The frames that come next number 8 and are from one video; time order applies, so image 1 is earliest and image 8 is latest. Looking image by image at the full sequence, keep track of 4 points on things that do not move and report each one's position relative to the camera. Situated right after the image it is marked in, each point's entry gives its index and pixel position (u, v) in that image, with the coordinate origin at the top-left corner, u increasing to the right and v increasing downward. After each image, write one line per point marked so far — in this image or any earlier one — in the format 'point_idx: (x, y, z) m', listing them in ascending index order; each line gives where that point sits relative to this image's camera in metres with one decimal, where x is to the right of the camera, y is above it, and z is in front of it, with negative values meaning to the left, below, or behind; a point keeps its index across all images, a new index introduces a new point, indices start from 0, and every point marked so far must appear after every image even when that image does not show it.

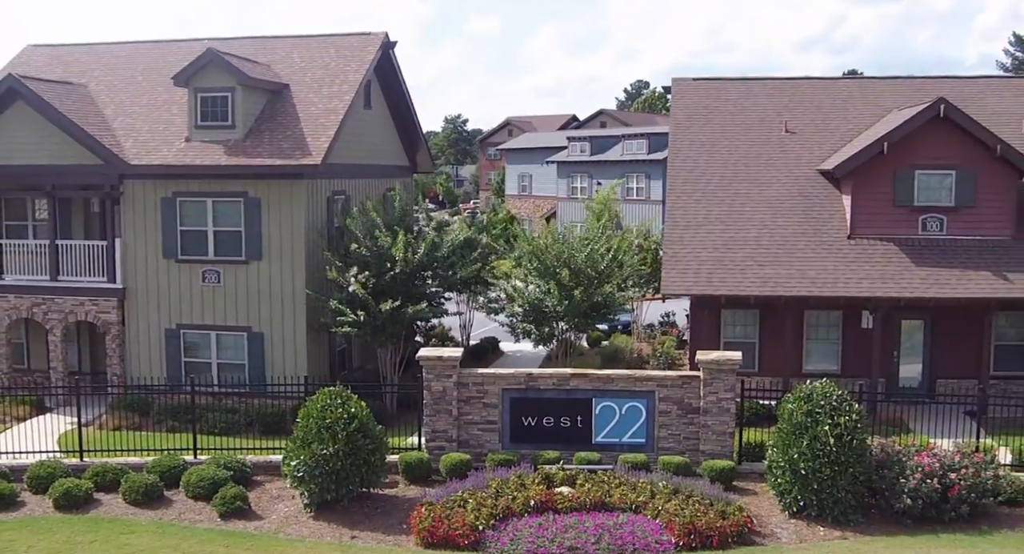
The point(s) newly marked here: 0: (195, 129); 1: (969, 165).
0: (-6.9, +3.3, +19.3) m
1: (+8.6, +2.1, +16.4) m
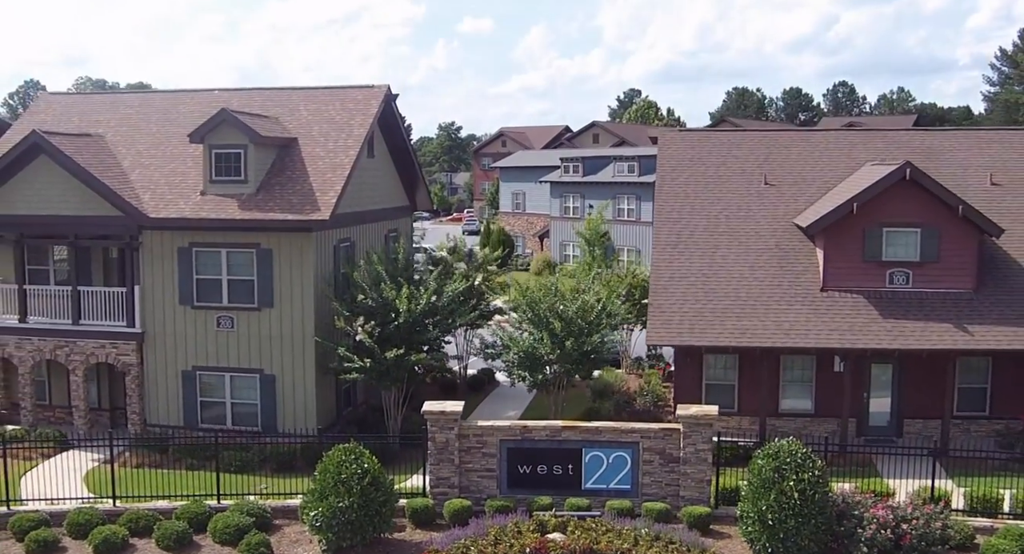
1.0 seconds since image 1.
0: (-7.0, +2.2, +20.5) m
1: (+8.5, +1.0, +17.8) m
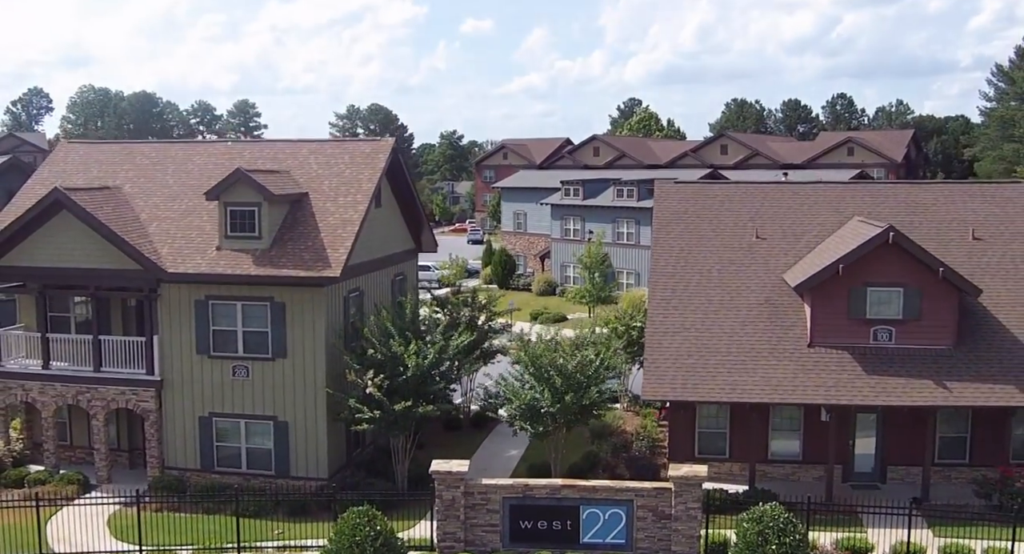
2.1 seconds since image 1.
0: (-7.0, +1.0, +21.5) m
1: (+8.5, -0.2, +18.7) m
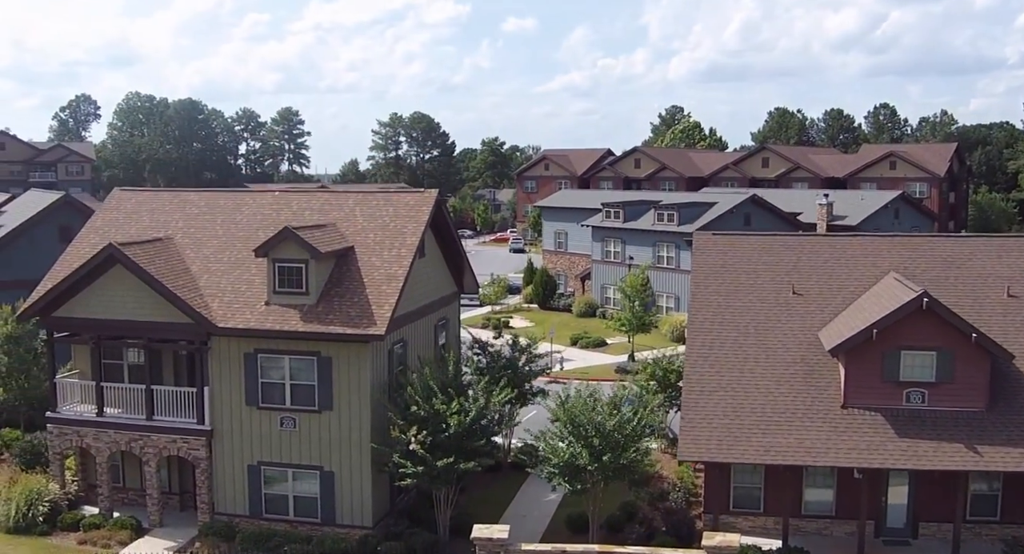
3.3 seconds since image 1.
0: (-6.0, -0.4, +22.3) m
1: (+9.4, -1.5, +18.9) m
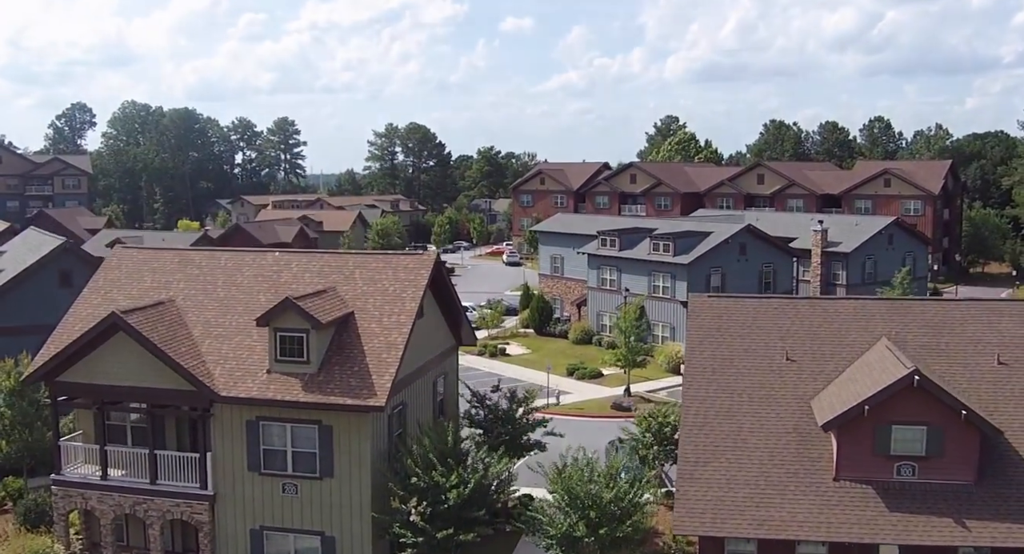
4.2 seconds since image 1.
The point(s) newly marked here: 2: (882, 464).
0: (-6.1, -2.2, +22.7) m
1: (+9.3, -3.2, +19.3) m
2: (+8.3, -4.2, +19.6) m
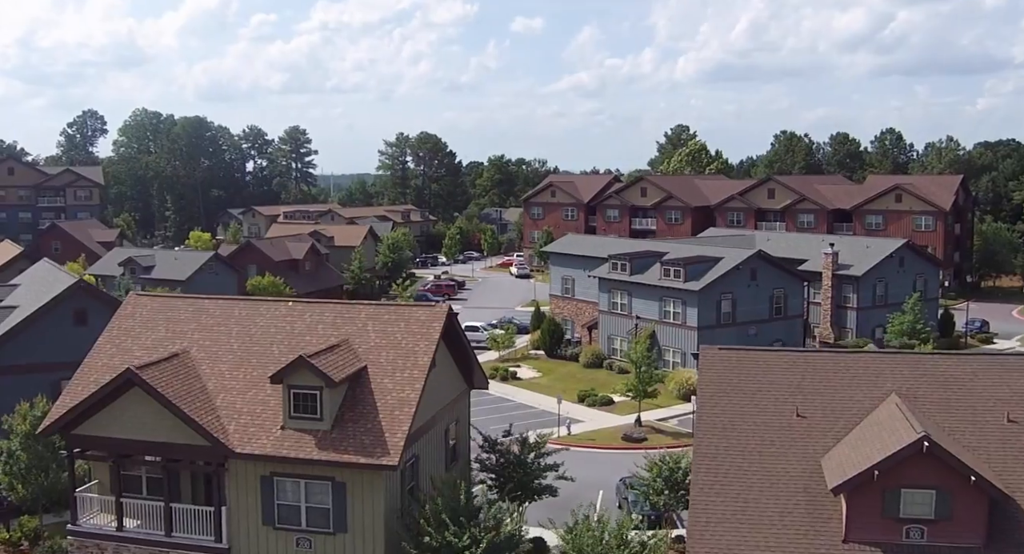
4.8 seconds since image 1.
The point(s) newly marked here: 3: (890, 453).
0: (-5.8, -3.7, +22.9) m
1: (+9.5, -4.6, +19.3) m
2: (+8.5, -5.6, +19.7) m
3: (+8.2, -3.8, +19.2) m
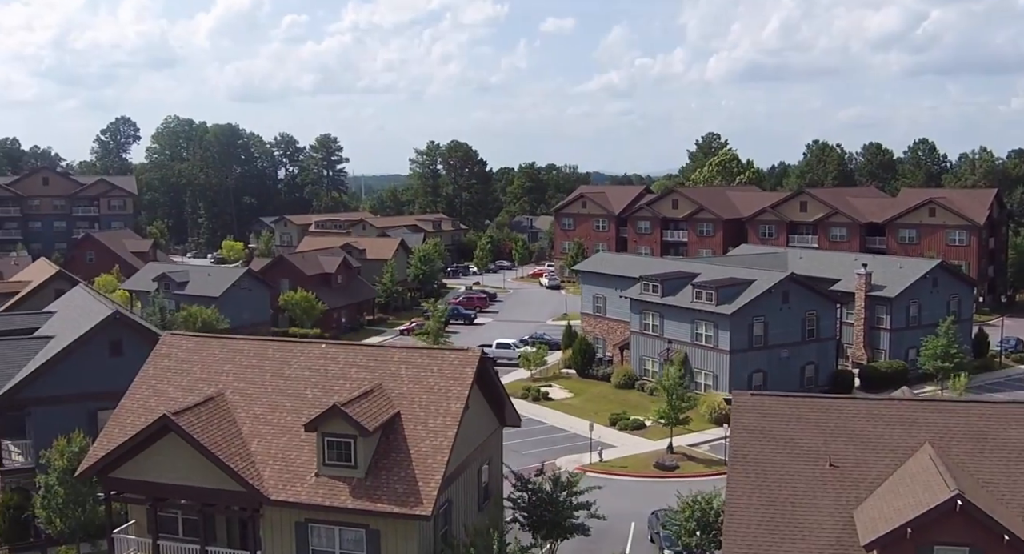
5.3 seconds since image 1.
0: (-5.0, -4.9, +23.1) m
1: (+10.3, -5.8, +18.9) m
2: (+9.3, -6.8, +19.4) m
3: (+9.0, -5.1, +18.9) m
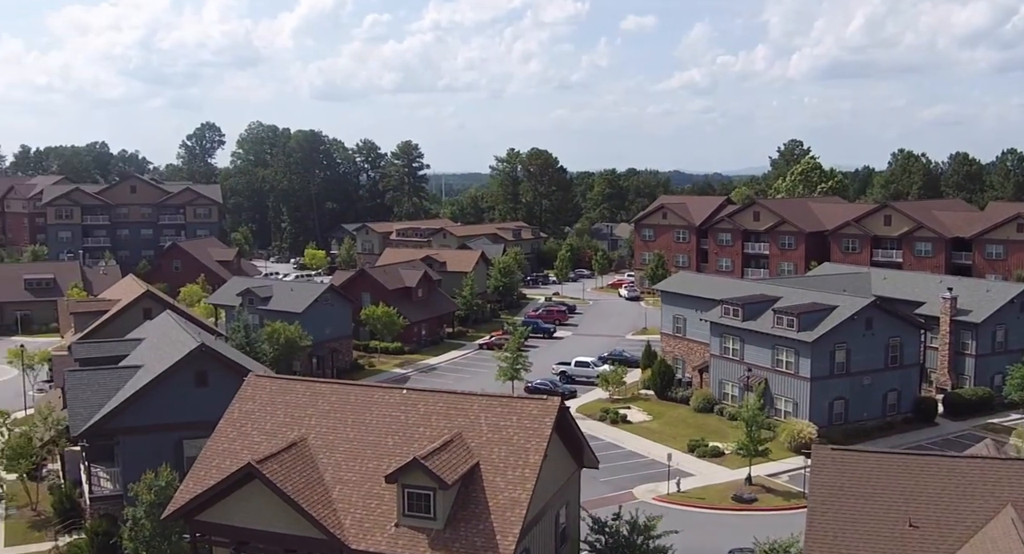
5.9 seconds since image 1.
0: (-2.9, -6.3, +23.3) m
1: (+12.0, -7.2, +18.0) m
2: (+11.0, -8.2, +18.5) m
3: (+10.6, -6.5, +18.1) m
